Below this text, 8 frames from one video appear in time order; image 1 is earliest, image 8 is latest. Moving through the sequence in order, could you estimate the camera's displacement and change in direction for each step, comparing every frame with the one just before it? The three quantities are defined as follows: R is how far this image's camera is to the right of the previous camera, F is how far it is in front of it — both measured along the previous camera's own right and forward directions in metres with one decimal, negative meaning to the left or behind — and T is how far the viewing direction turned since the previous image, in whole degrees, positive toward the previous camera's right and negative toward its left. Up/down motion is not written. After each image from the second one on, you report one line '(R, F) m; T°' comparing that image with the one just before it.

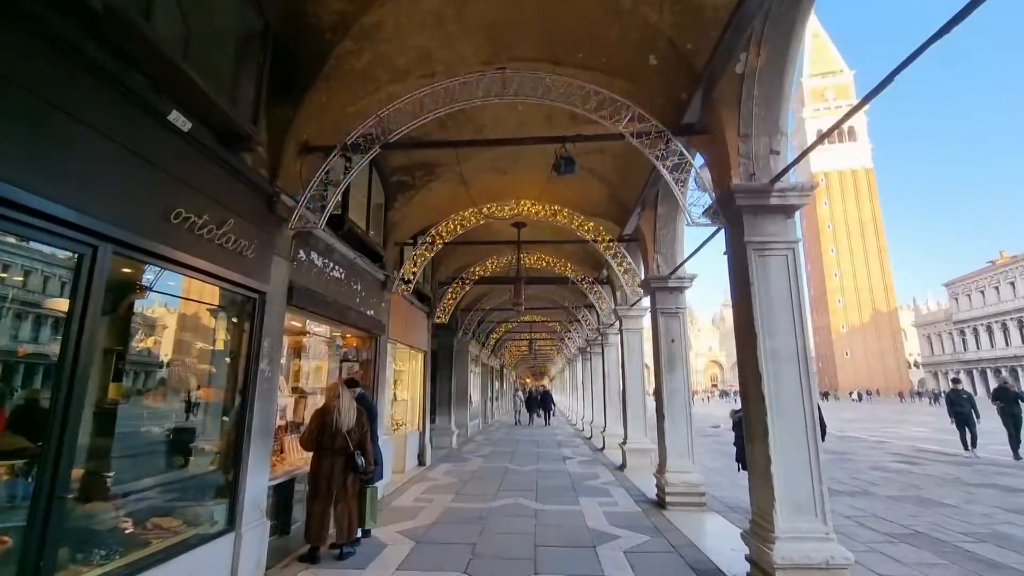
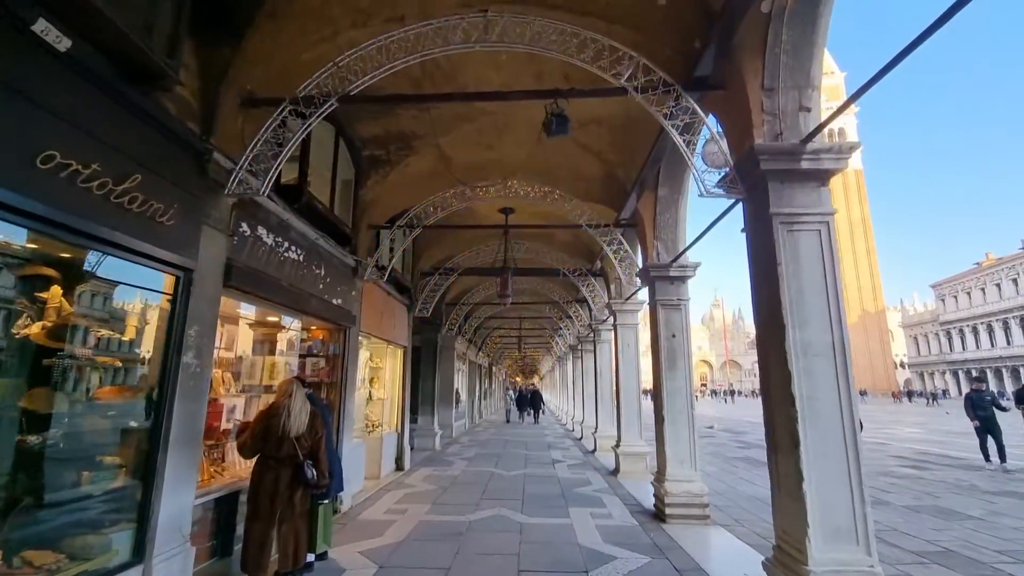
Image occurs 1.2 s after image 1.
(+0.1, +0.7) m; +1°
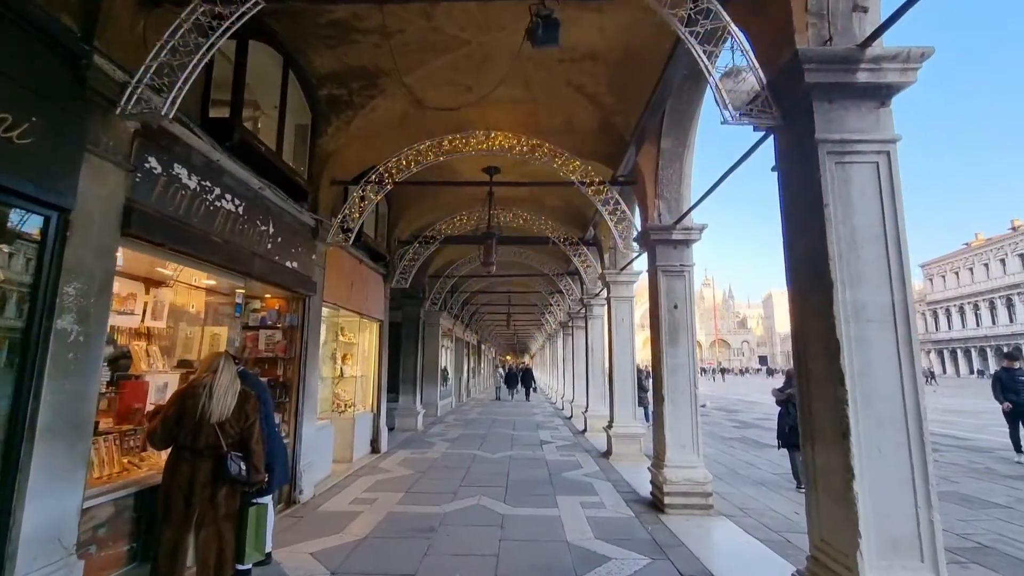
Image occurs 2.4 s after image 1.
(+0.1, +0.8) m; +1°
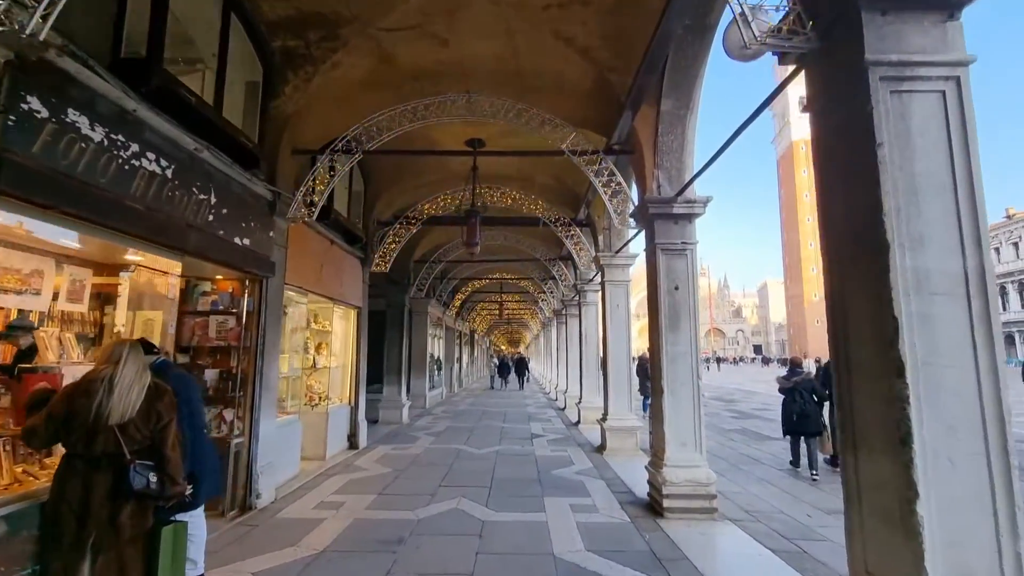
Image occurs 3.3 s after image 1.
(+0.2, +0.6) m; 0°
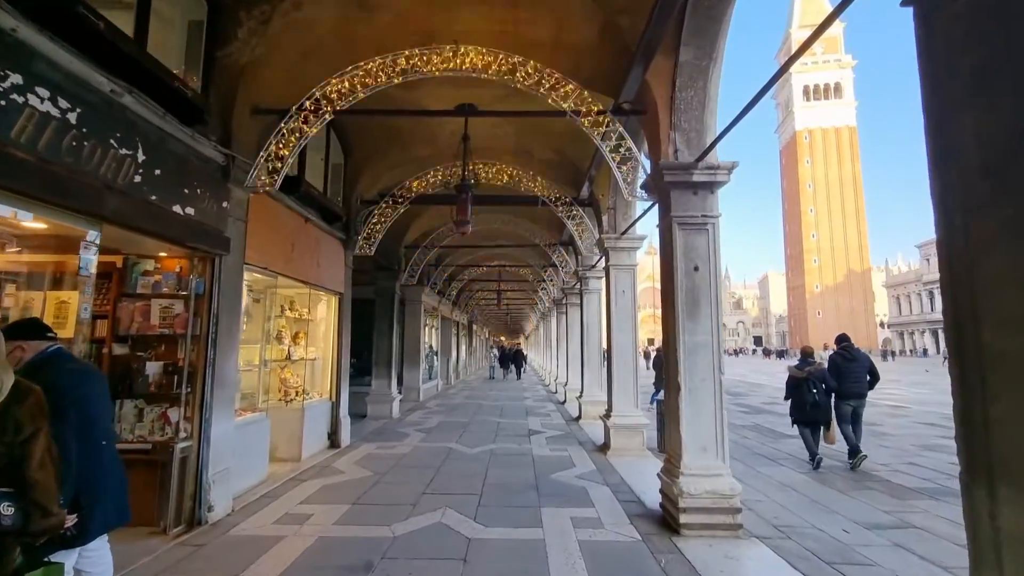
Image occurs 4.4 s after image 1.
(+0.1, +0.7) m; 0°
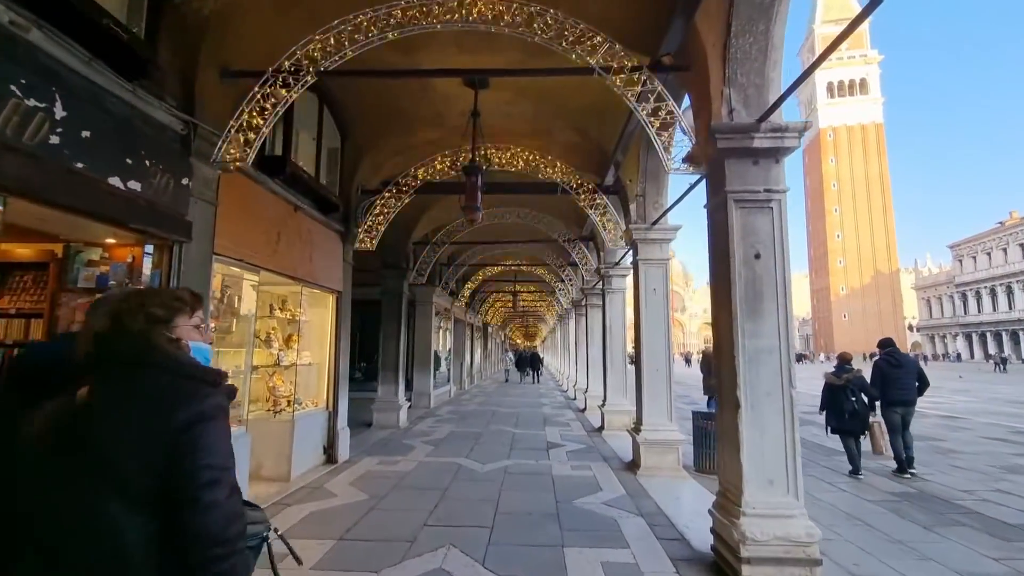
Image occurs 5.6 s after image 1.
(0.0, +0.9) m; -2°
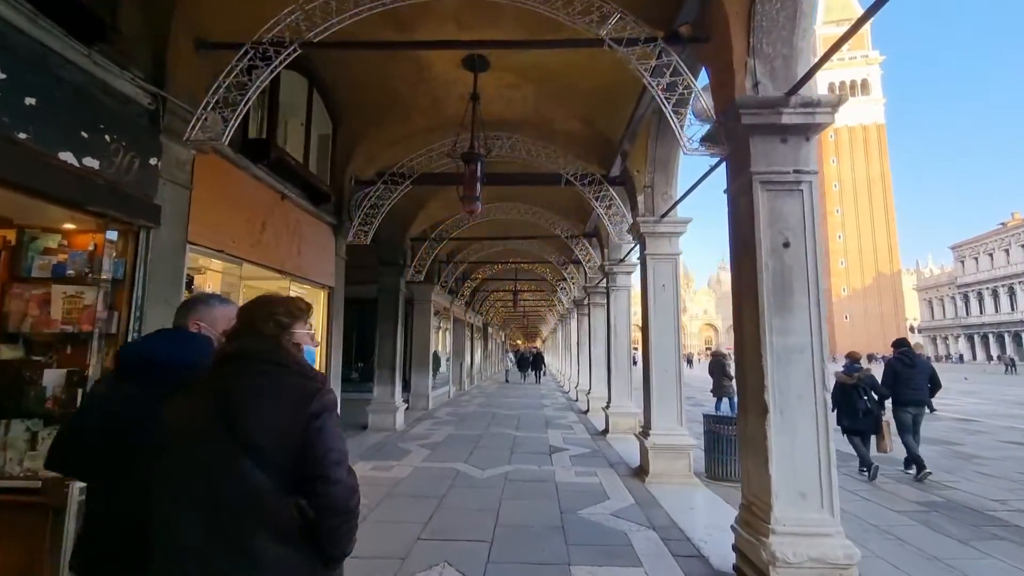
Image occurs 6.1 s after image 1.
(0.0, +0.4) m; 0°
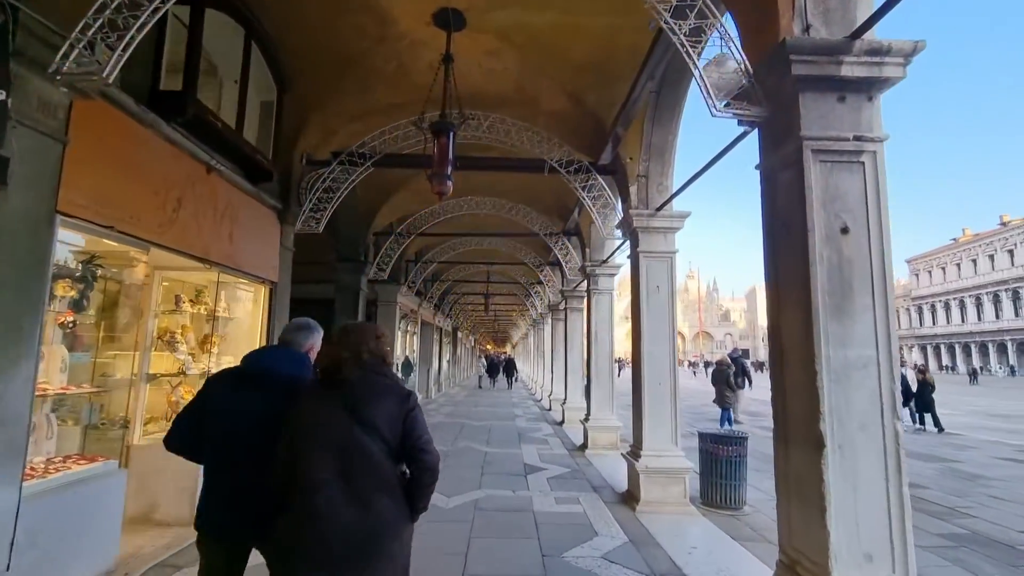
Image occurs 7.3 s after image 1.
(0.0, +0.9) m; +3°
